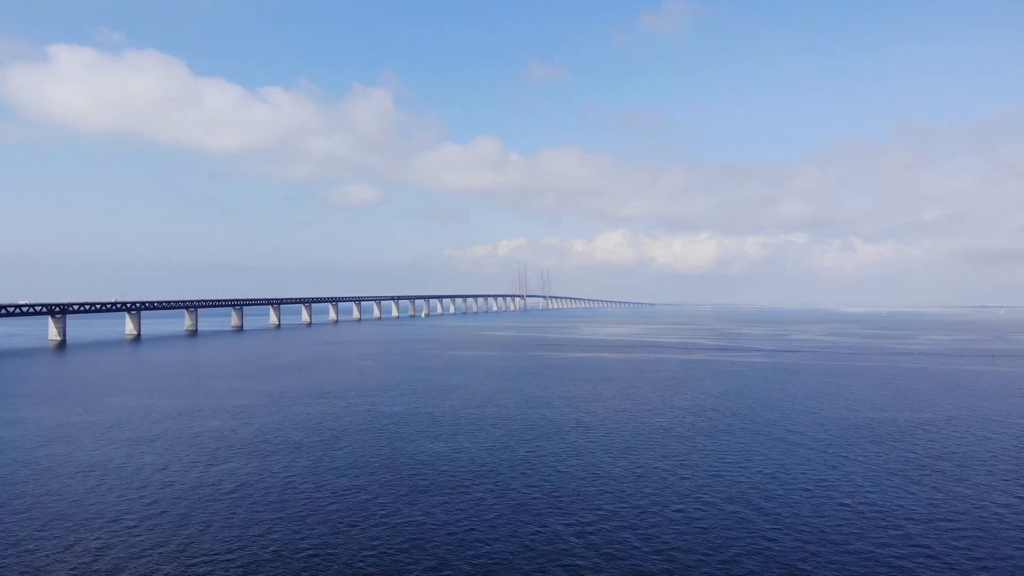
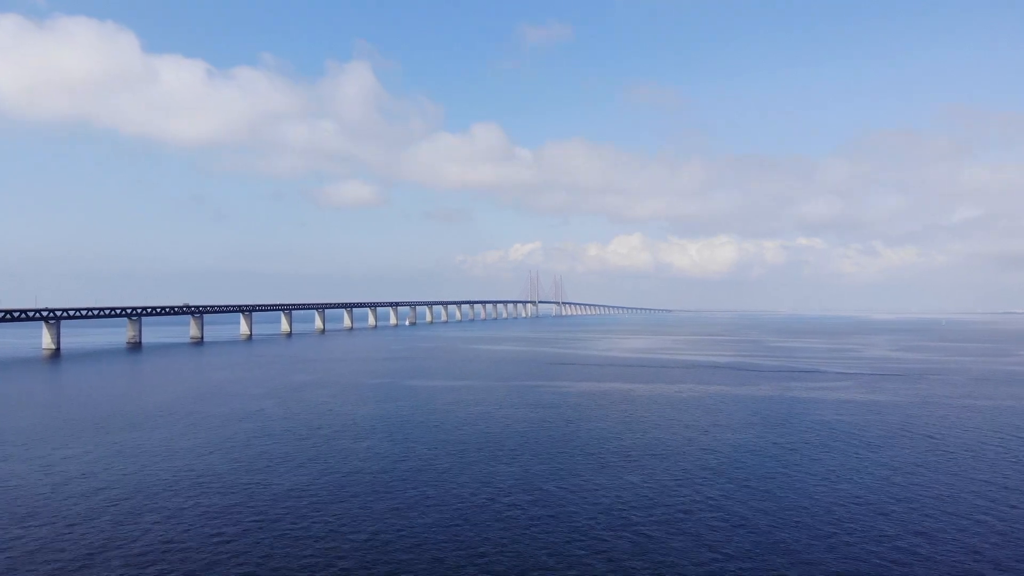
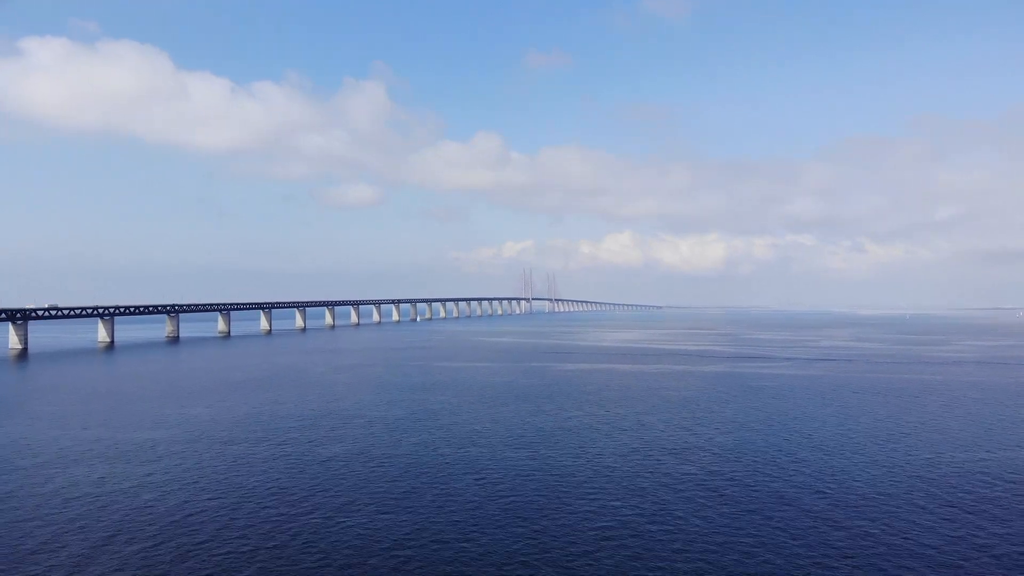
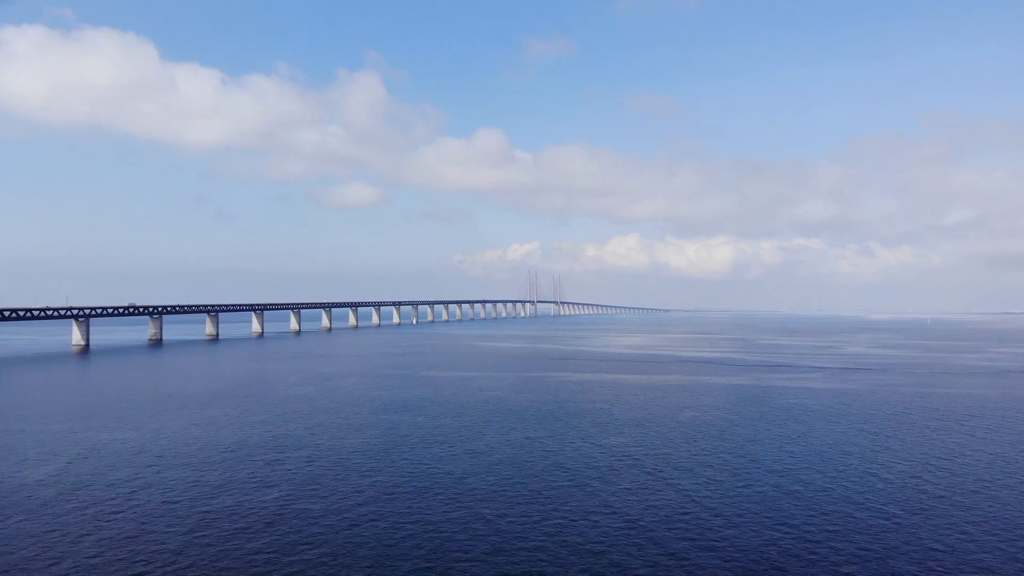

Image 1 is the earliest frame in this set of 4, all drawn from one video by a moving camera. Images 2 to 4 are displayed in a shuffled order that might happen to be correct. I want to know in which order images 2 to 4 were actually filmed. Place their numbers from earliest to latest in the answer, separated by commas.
3, 4, 2
